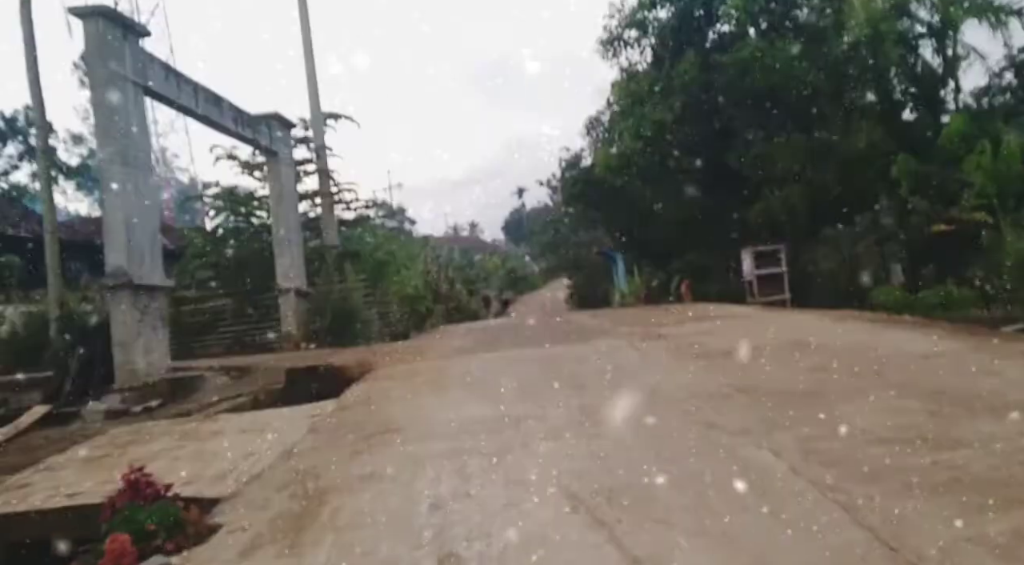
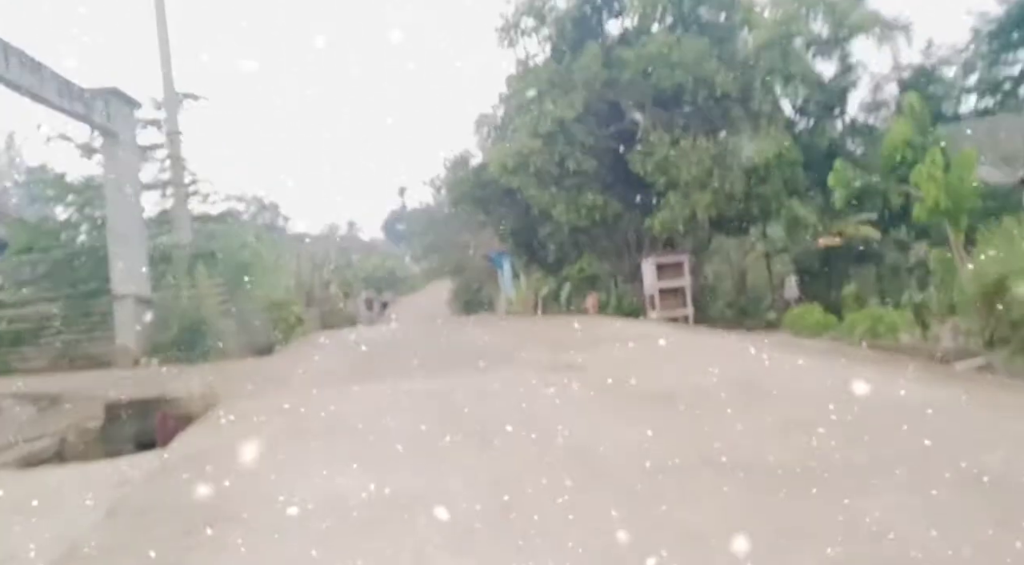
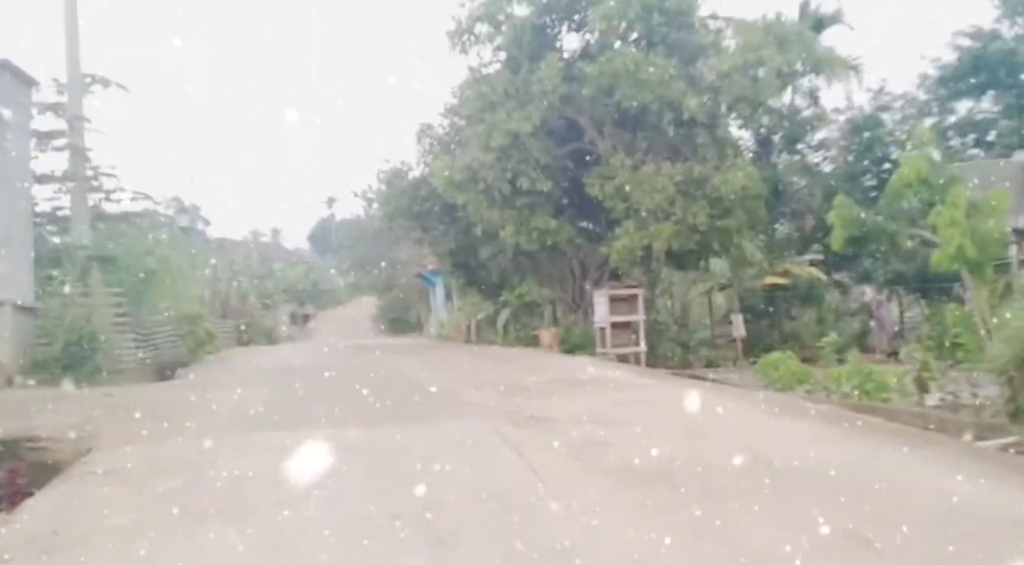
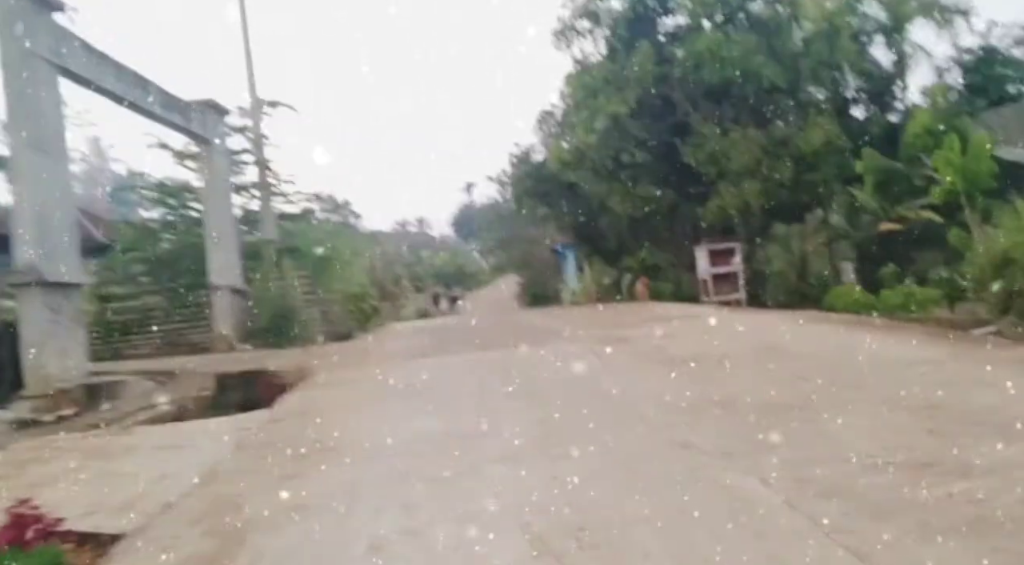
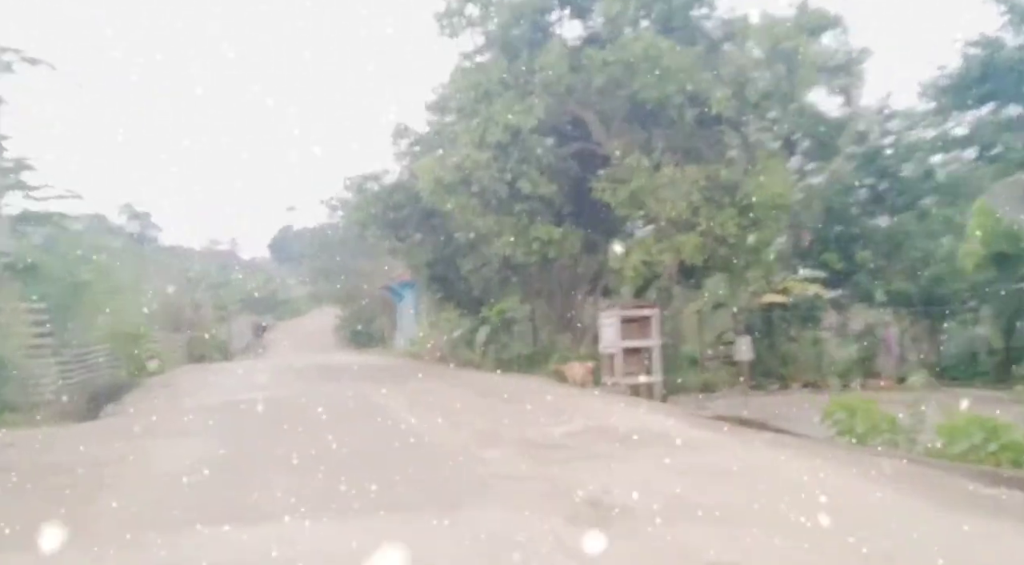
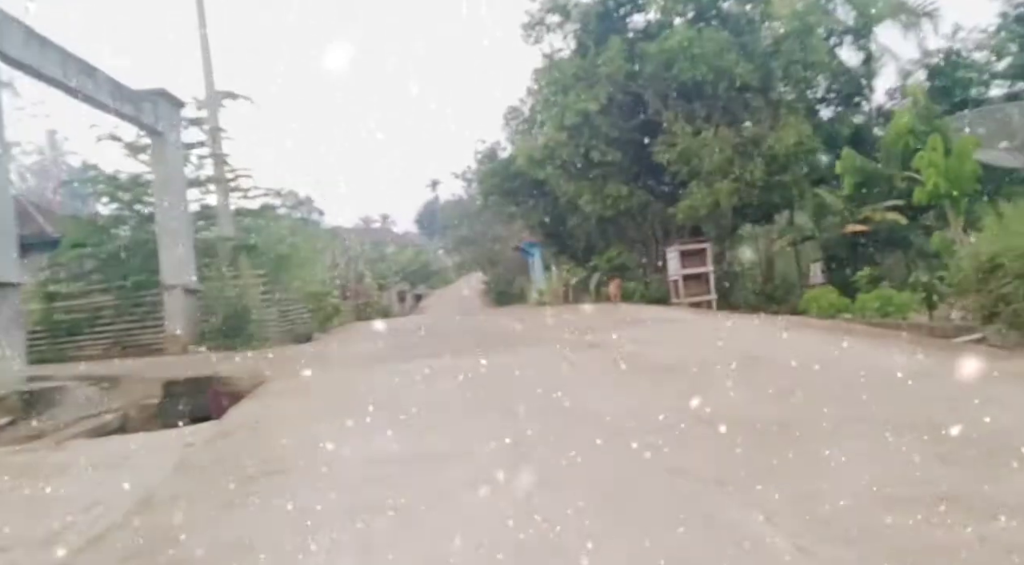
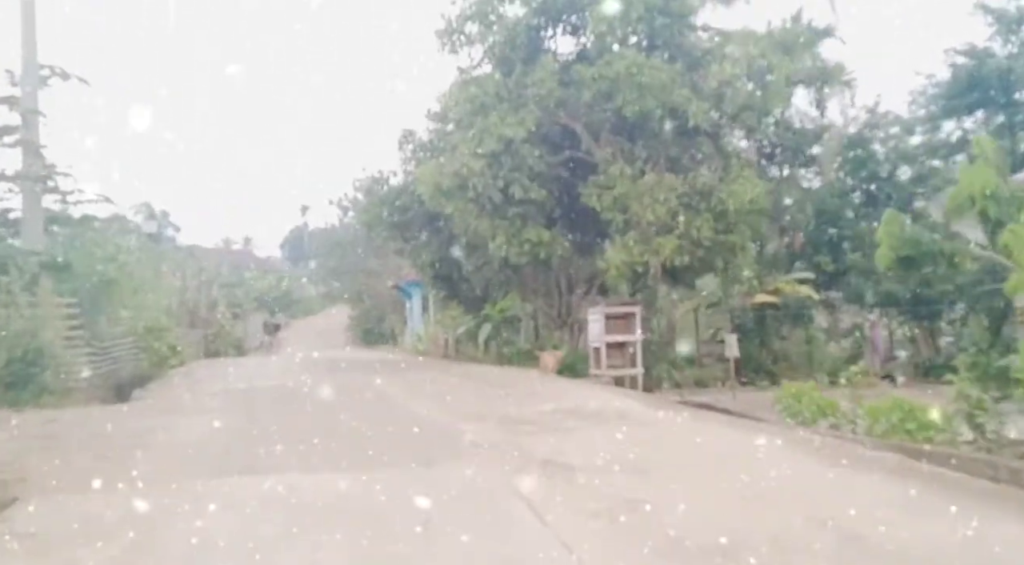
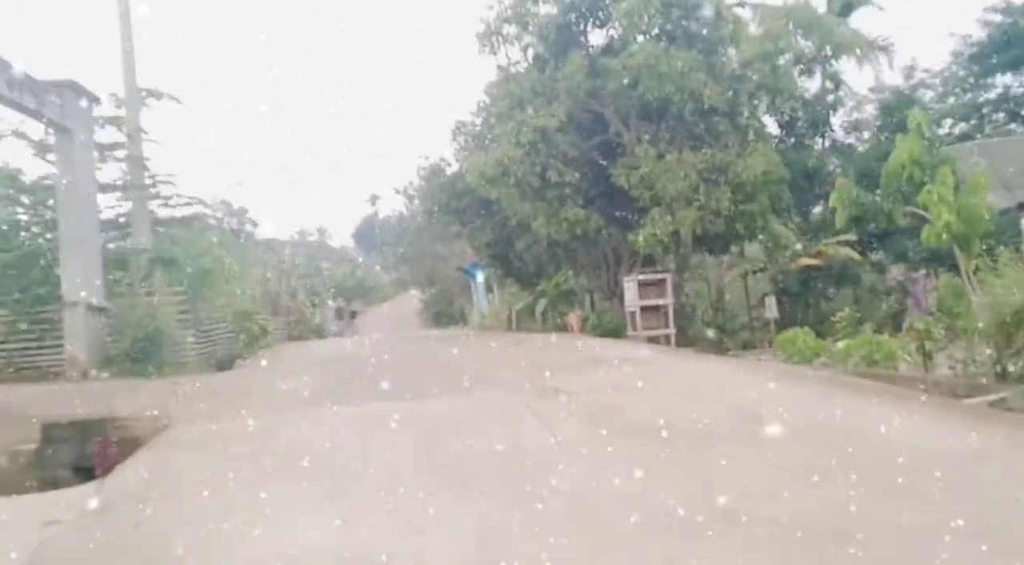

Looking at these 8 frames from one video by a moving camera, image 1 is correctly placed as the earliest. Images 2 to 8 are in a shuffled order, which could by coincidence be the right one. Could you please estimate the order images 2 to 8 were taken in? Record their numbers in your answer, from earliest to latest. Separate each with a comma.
4, 6, 2, 8, 3, 7, 5
